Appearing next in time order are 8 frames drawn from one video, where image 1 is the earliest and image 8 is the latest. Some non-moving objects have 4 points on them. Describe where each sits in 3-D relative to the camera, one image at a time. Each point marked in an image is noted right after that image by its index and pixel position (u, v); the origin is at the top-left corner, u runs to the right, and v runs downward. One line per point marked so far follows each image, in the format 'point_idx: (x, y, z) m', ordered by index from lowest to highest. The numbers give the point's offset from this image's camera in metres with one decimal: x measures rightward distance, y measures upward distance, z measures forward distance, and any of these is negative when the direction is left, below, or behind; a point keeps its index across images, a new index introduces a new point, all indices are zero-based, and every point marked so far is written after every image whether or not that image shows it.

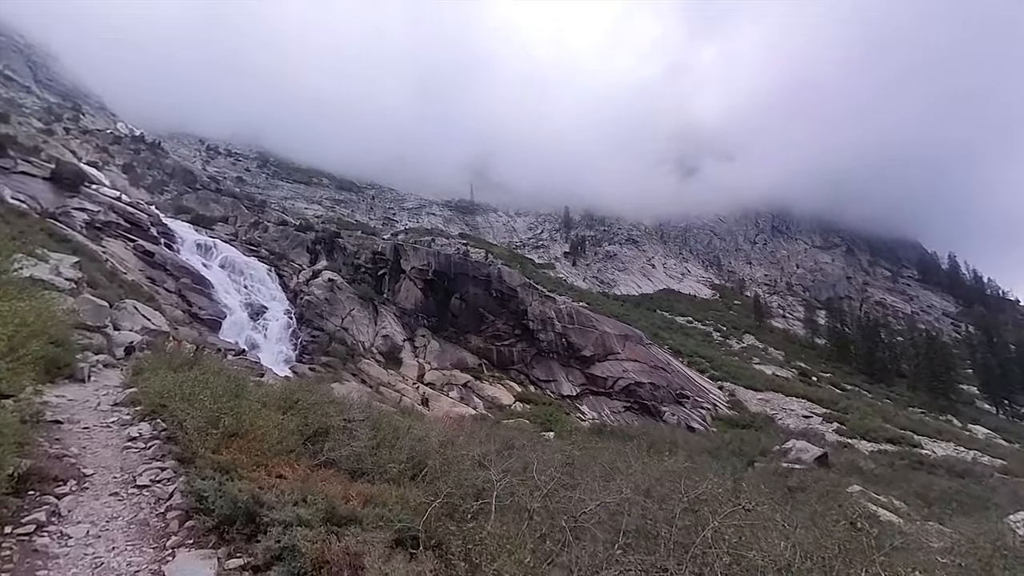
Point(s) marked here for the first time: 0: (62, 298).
0: (-13.5, -0.4, +12.6) m
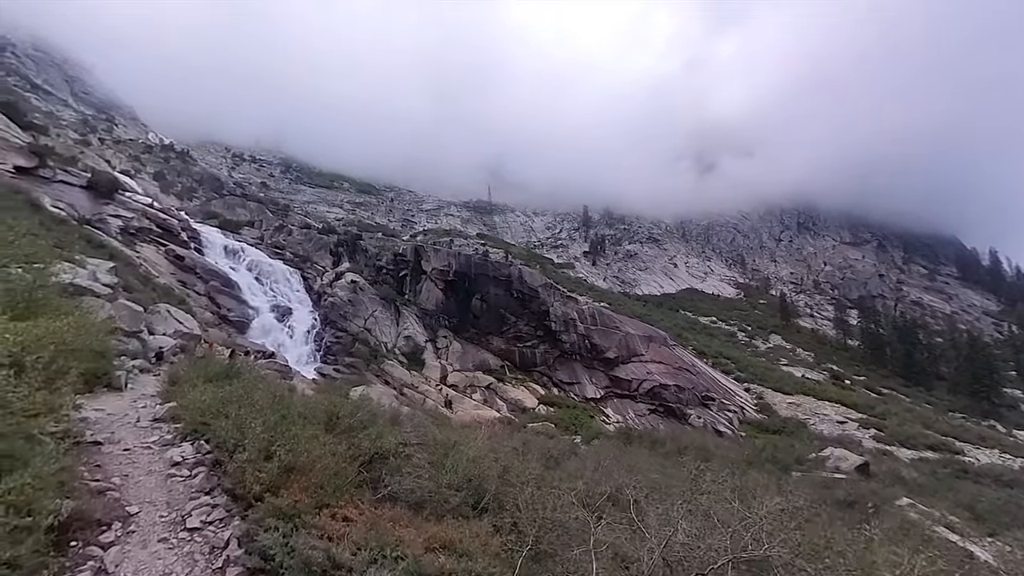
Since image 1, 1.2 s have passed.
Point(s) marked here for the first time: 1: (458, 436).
0: (-12.5, -0.5, +12.7) m
1: (-1.1, -3.2, +9.1) m
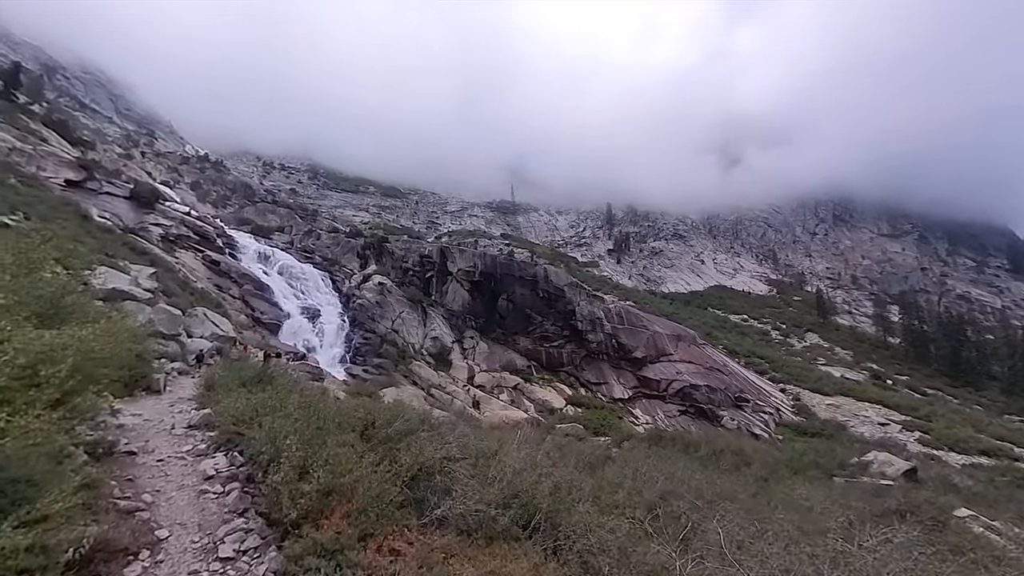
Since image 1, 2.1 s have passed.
0: (-11.5, -0.7, +13.0) m
1: (-0.3, -3.2, +8.8) m
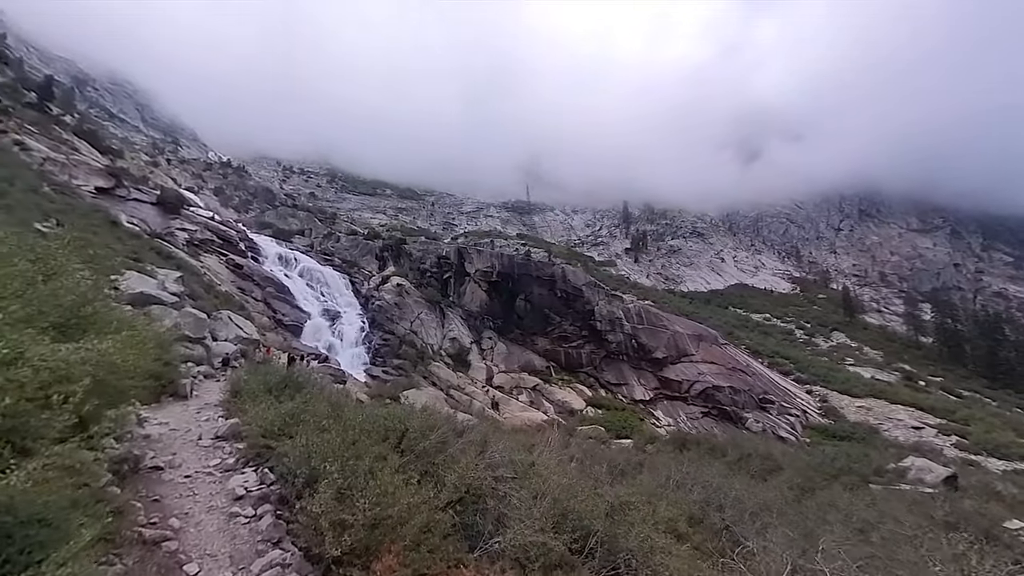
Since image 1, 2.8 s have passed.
0: (-10.8, -0.8, +13.1) m
1: (+0.3, -3.3, +8.4) m
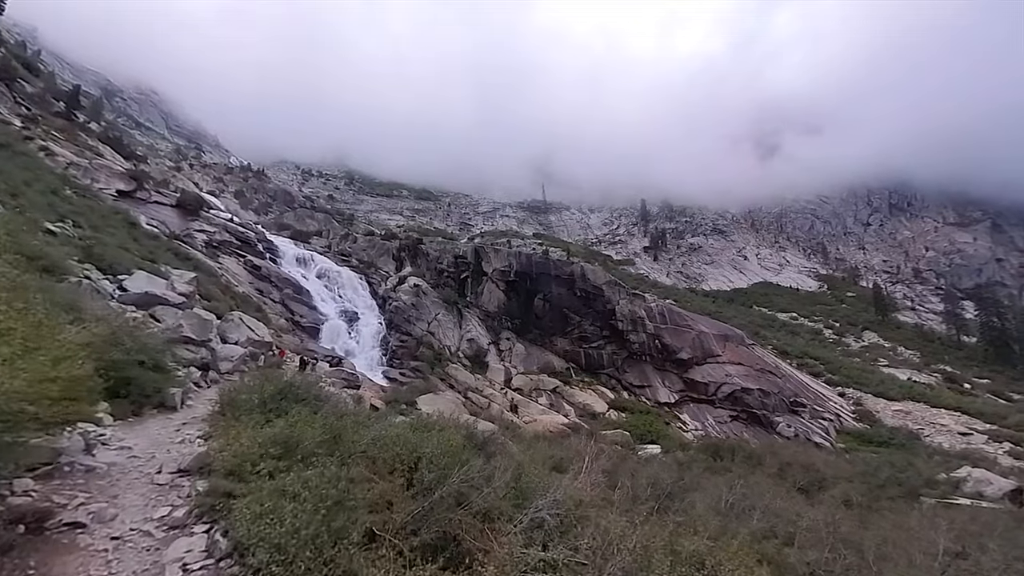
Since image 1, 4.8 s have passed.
0: (-10.0, -0.8, +12.4) m
1: (+0.9, -3.2, +7.3) m
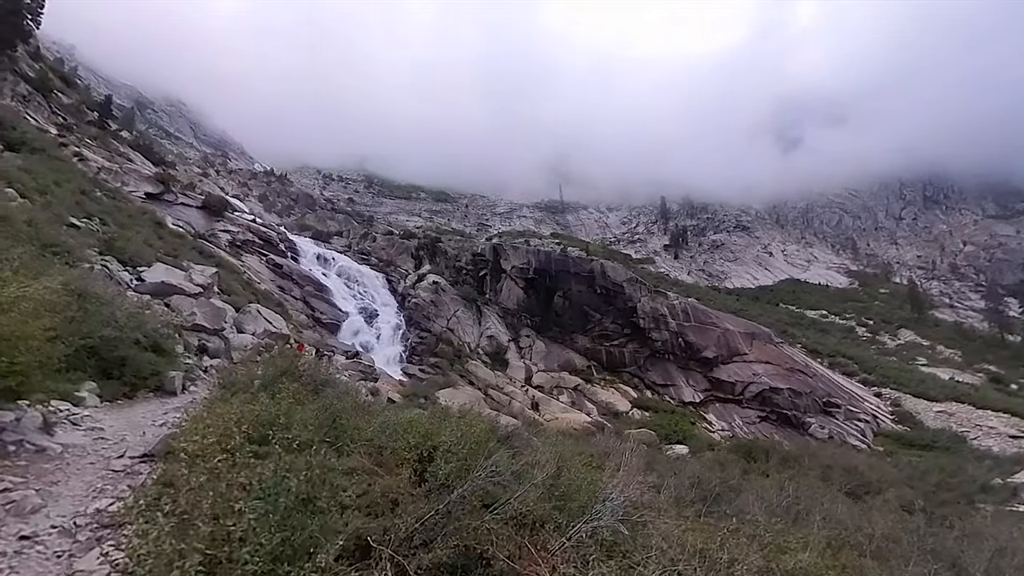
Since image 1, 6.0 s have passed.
0: (-9.4, -0.4, +12.0) m
1: (+1.3, -2.7, +6.4) m
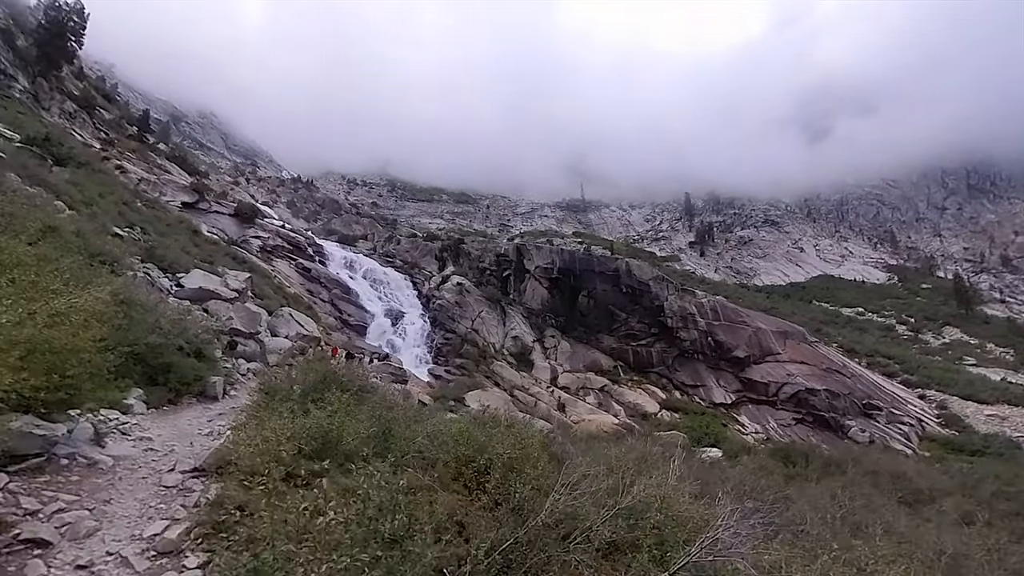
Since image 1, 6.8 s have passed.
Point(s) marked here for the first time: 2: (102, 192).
0: (-8.5, -0.6, +12.3) m
1: (+1.9, -2.7, +6.1) m
2: (-19.3, +4.6, +19.8) m
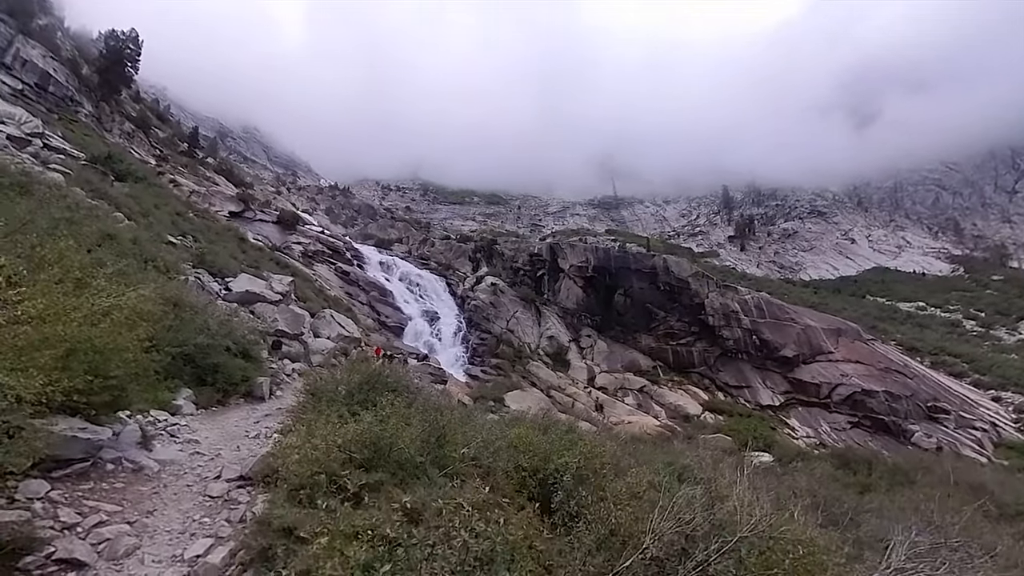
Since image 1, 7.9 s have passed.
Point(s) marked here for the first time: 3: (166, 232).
0: (-7.3, -0.6, +12.5) m
1: (+2.7, -2.6, +5.6) m
2: (-17.6, +4.3, +20.8) m
3: (-15.1, +2.5, +18.4) m
